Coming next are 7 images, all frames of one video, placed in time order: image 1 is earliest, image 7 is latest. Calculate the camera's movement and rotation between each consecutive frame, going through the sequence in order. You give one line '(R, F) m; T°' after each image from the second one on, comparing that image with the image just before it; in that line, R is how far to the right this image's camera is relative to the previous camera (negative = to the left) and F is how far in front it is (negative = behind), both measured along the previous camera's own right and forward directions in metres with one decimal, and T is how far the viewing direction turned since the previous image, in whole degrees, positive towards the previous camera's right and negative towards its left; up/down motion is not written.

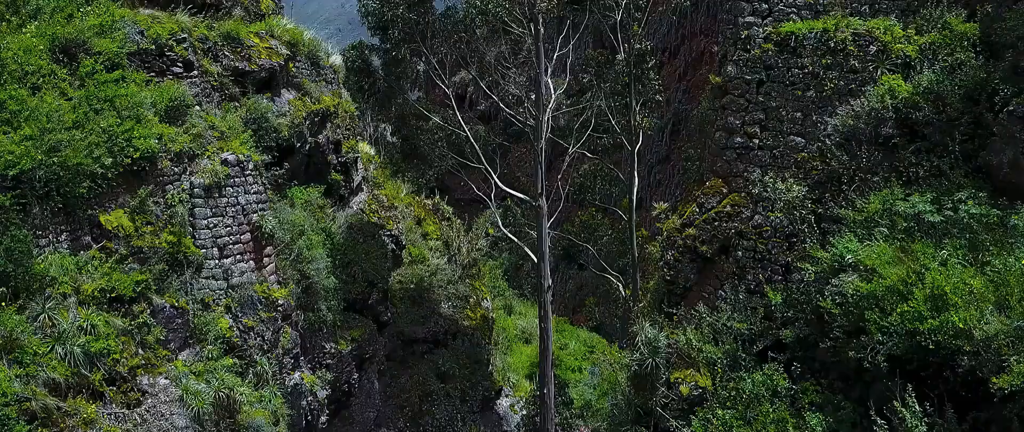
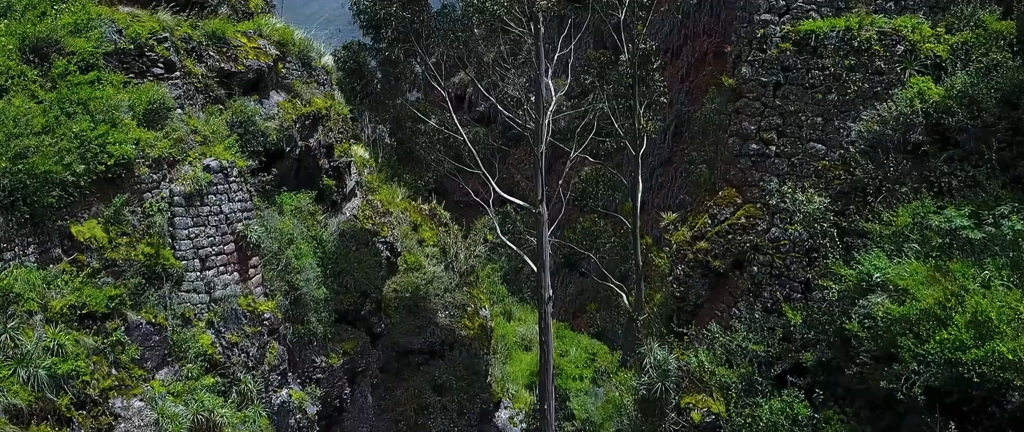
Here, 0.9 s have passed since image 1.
(0.0, +0.4) m; 0°
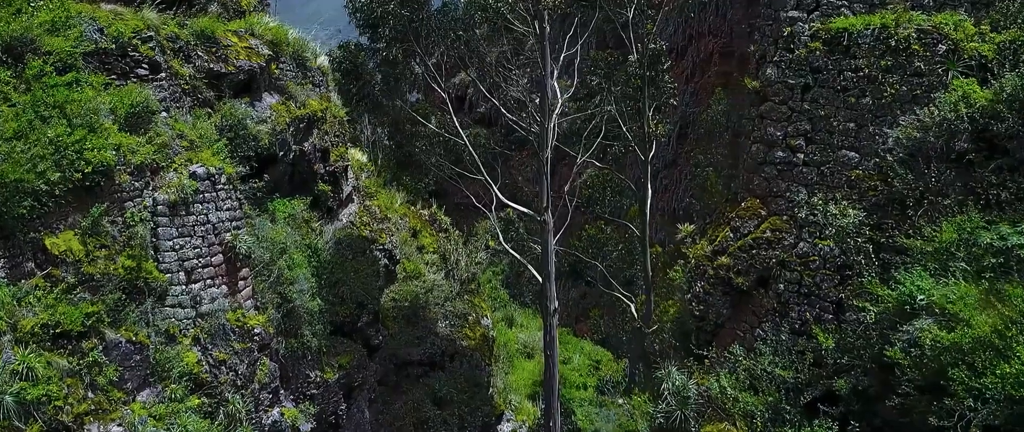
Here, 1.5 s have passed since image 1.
(-0.1, +0.4) m; 0°
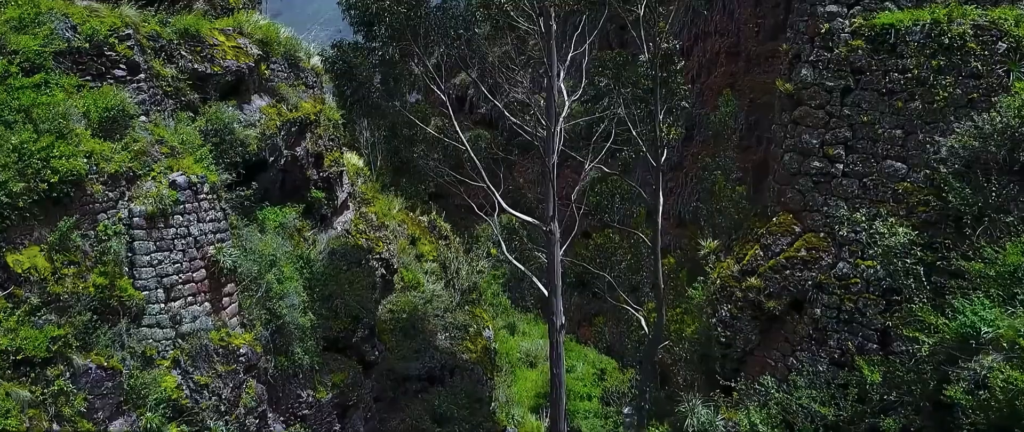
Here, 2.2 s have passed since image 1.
(-0.1, +0.5) m; 0°
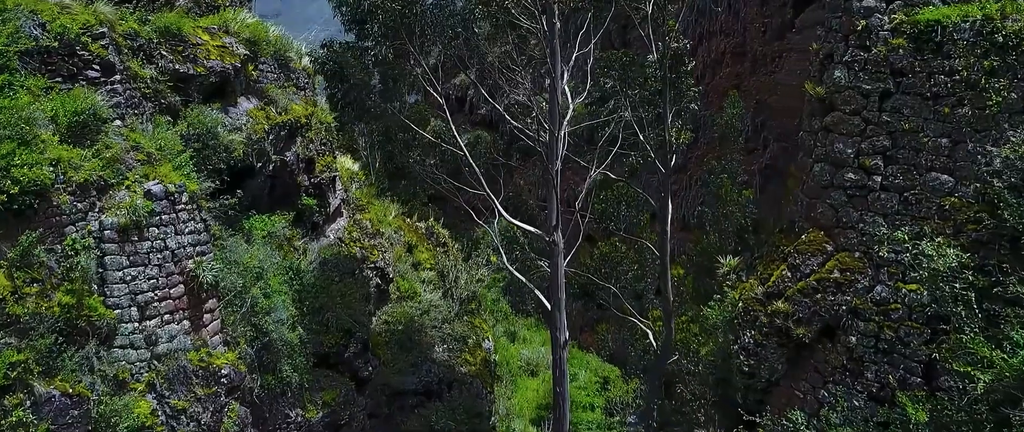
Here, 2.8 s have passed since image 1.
(0.0, +0.5) m; 0°
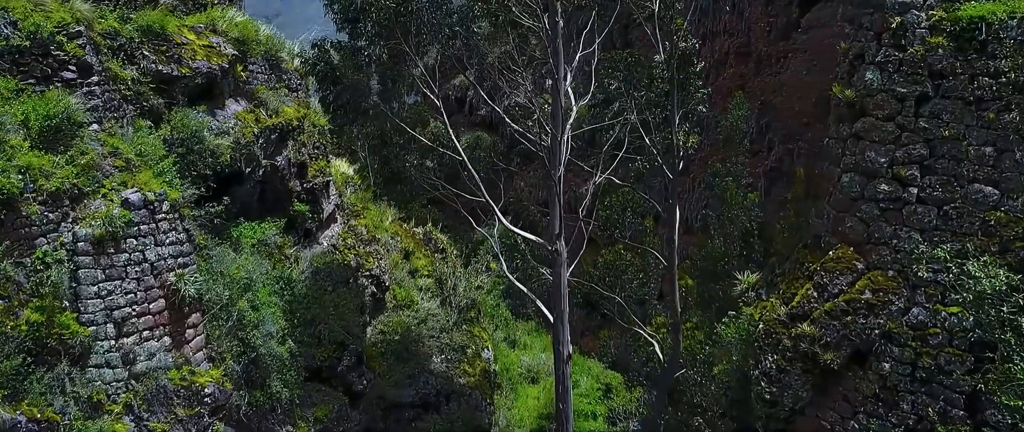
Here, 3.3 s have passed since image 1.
(0.0, +0.4) m; 0°
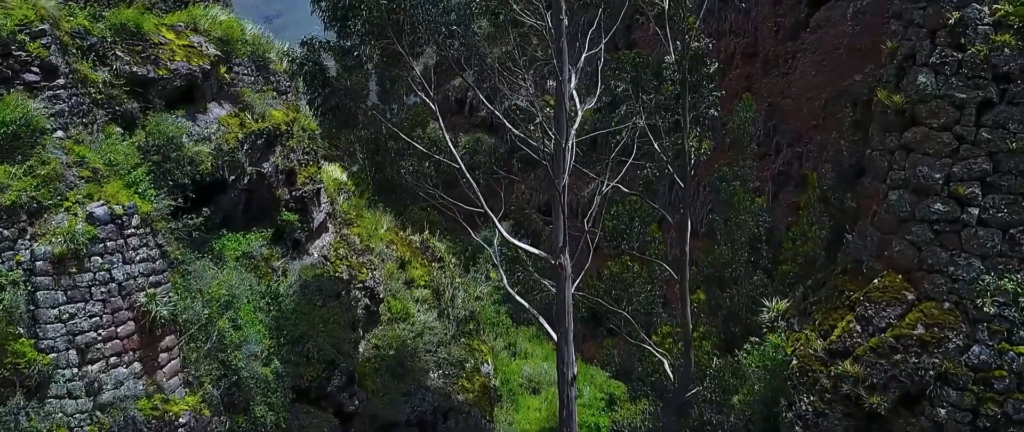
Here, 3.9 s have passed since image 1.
(0.0, +0.5) m; 0°
